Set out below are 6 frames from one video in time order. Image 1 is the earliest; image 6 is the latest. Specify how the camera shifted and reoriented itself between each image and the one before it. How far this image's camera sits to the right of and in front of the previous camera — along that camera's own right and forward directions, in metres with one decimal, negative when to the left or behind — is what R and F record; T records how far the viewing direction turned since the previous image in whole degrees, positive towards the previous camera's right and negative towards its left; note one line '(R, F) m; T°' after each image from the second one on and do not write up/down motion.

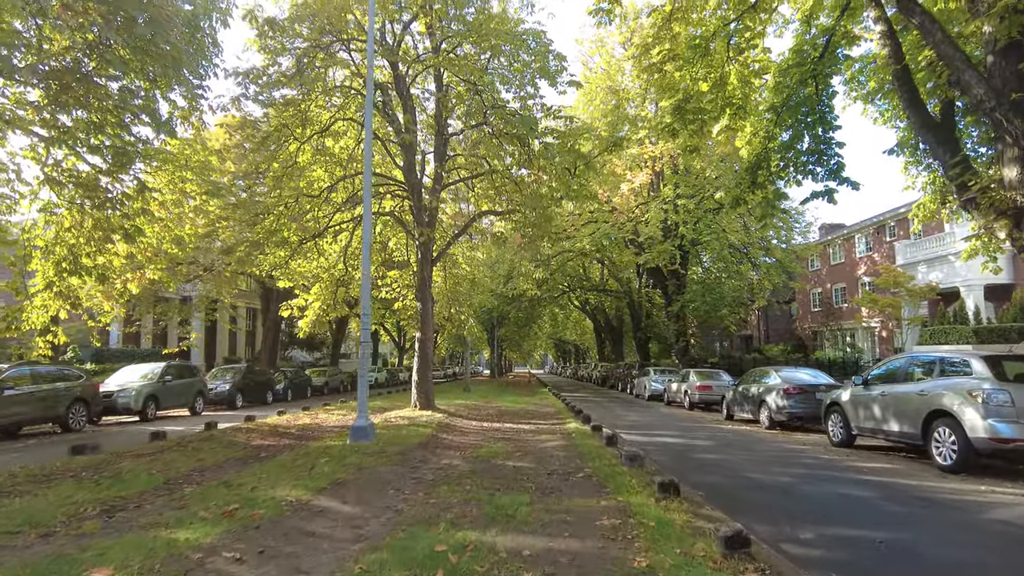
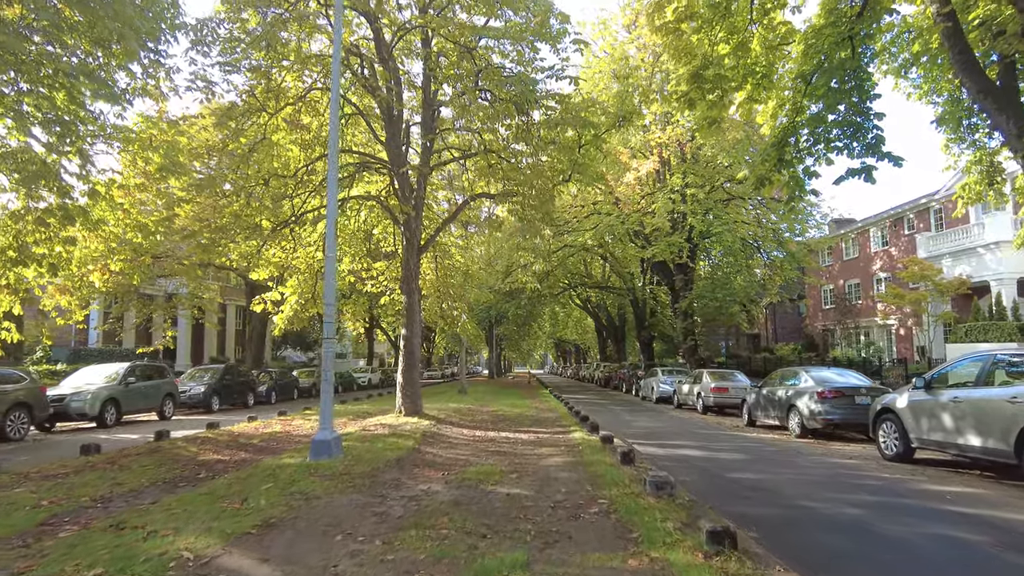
(+0.1, +1.6) m; 0°
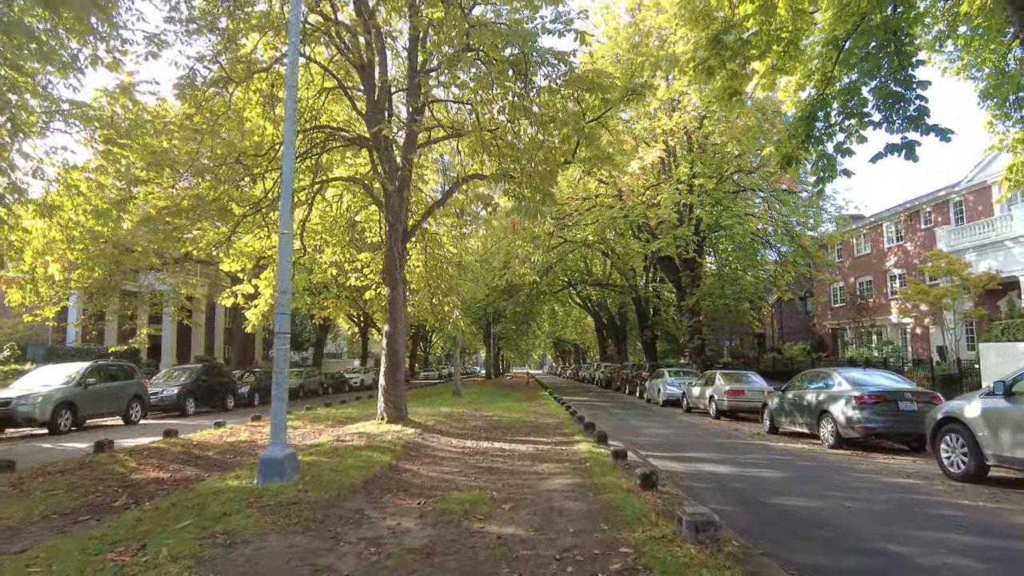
(0.0, +1.4) m; 0°
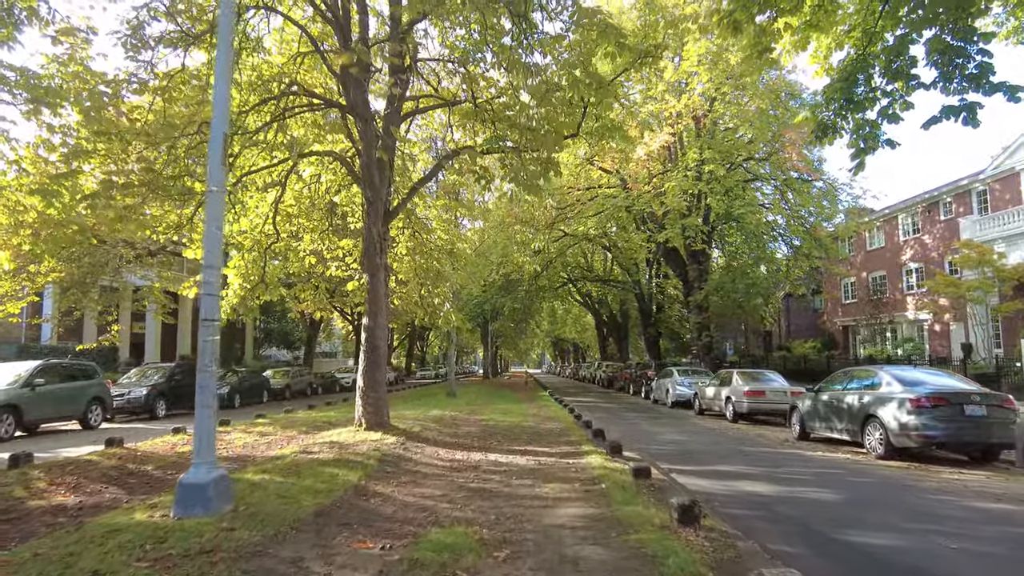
(0.0, +1.5) m; 0°
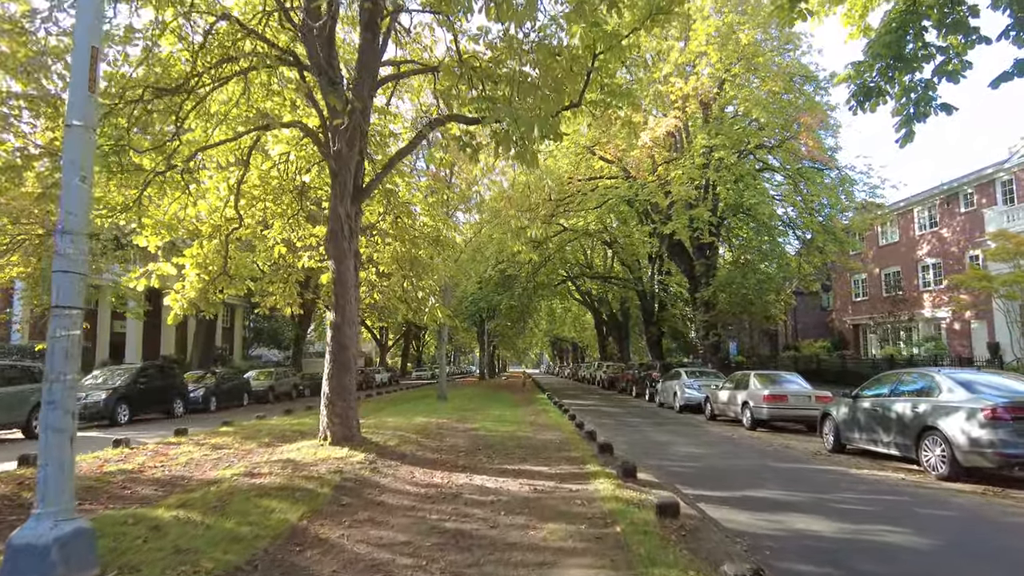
(+0.1, +1.5) m; 0°
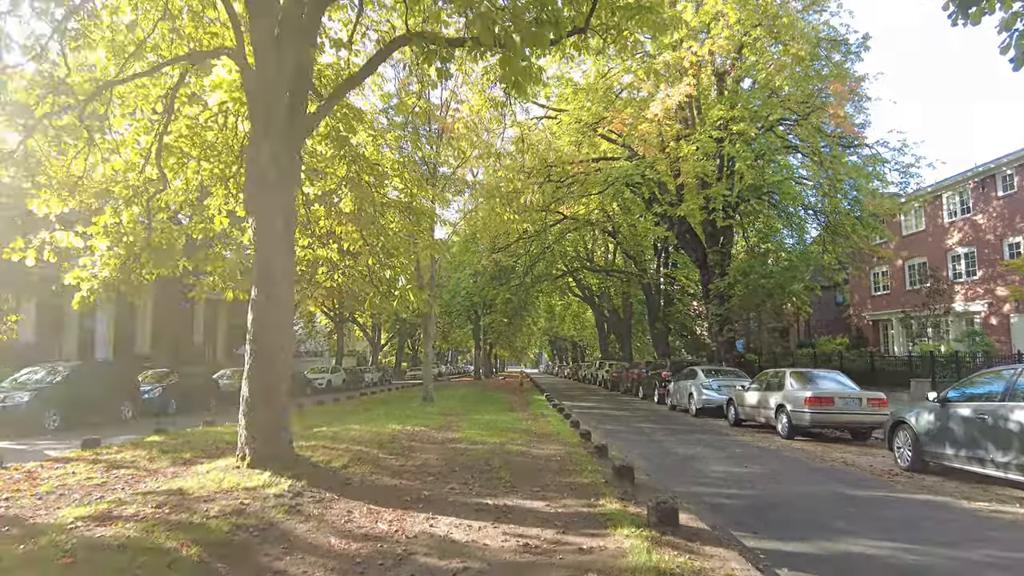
(+0.1, +2.2) m; 0°
